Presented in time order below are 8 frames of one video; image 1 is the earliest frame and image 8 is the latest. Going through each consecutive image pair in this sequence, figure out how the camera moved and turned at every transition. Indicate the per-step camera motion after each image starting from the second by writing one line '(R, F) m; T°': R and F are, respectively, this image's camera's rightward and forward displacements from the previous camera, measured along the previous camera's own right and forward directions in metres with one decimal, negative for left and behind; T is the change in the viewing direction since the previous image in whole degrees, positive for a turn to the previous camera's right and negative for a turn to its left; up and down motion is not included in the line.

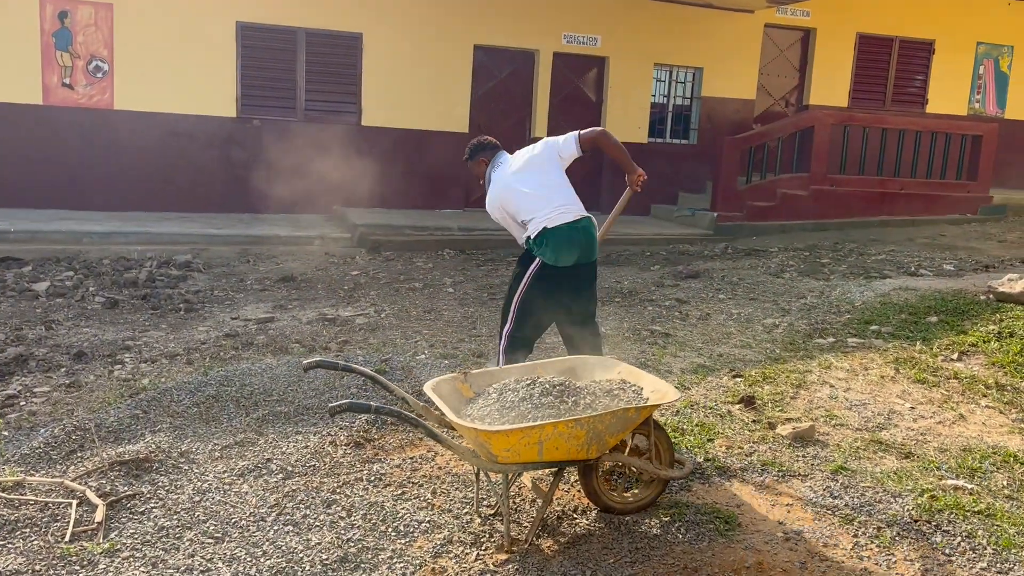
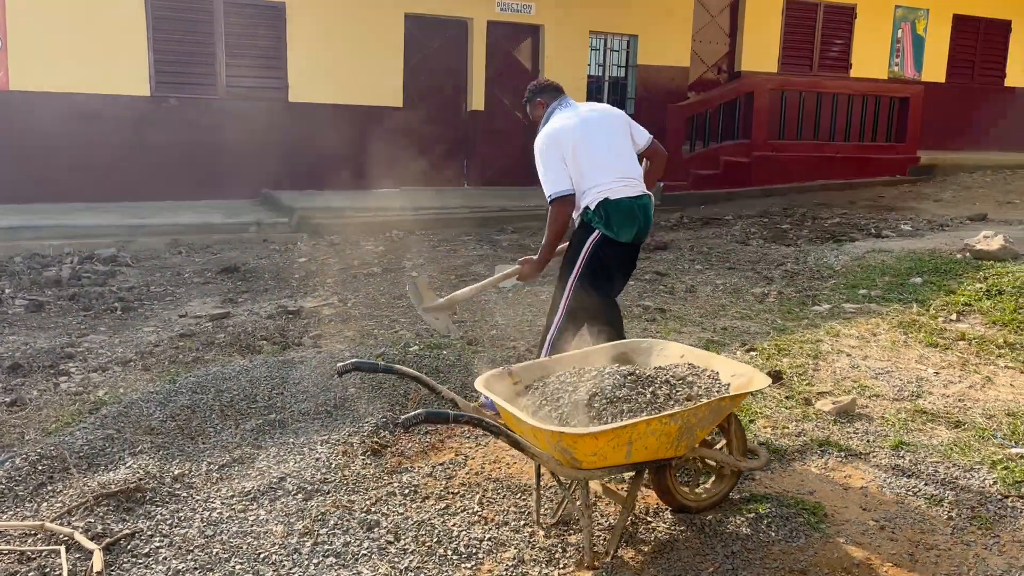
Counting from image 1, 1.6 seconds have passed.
(-0.4, +0.4) m; +6°
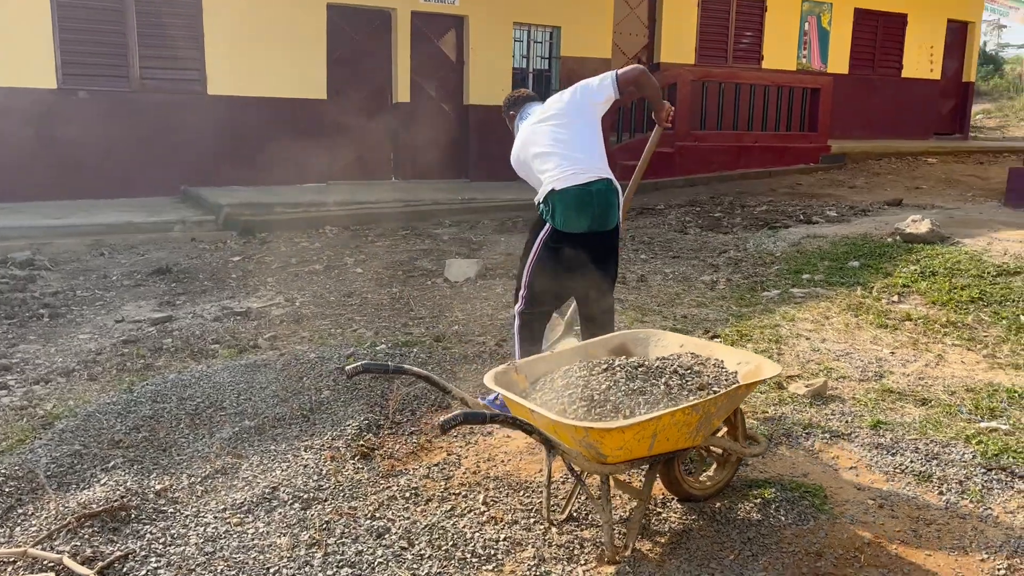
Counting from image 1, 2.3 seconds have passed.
(-0.3, +0.1) m; +6°
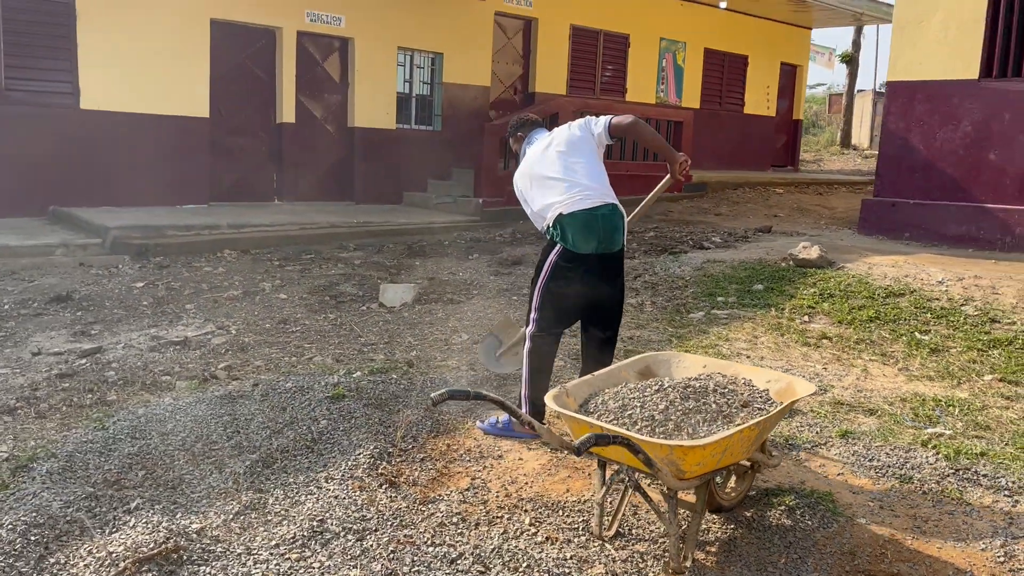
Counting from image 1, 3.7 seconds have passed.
(-0.7, 0.0) m; +11°
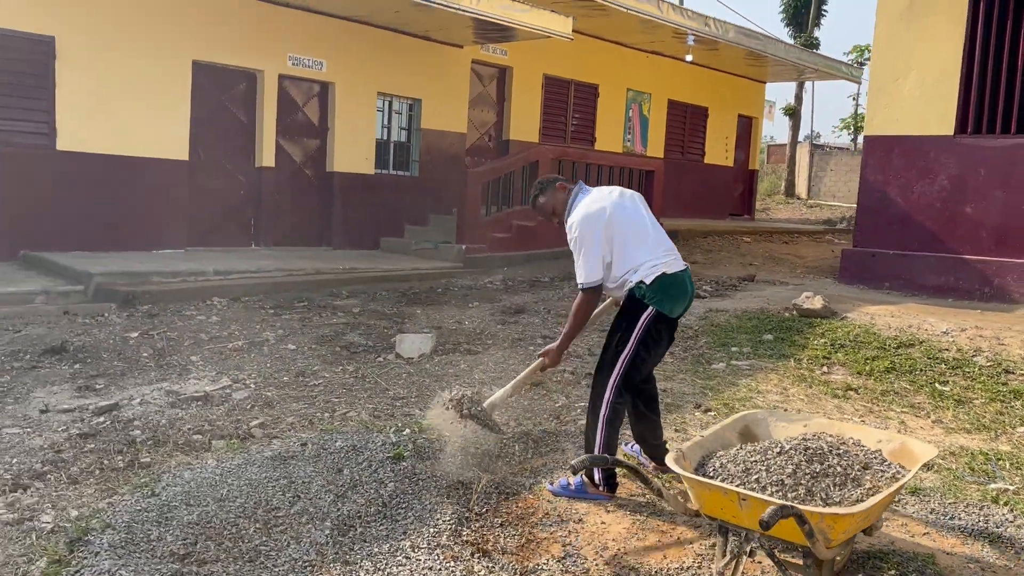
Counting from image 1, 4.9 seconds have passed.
(-0.5, +0.1) m; +4°
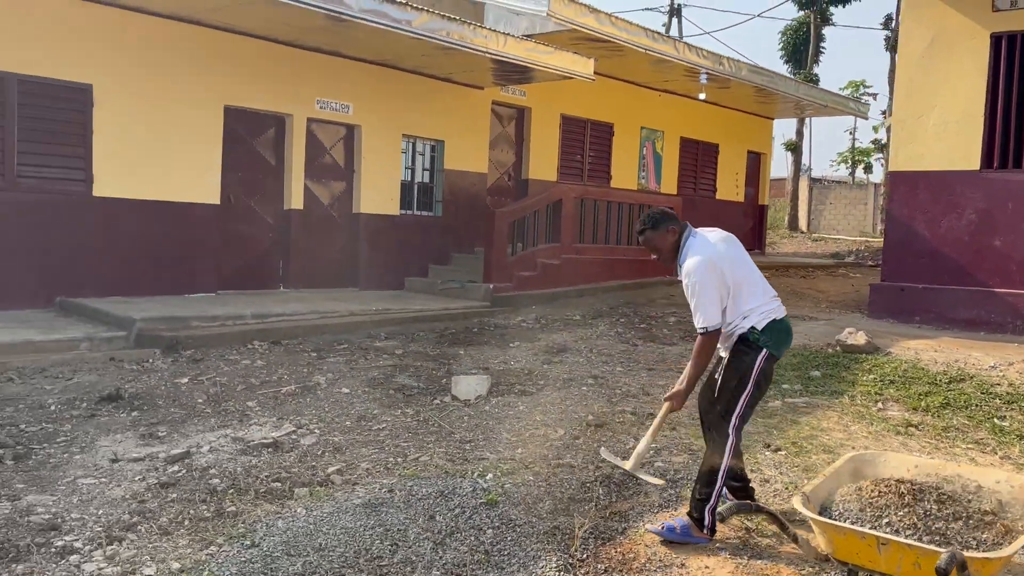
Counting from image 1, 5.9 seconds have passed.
(-0.4, 0.0) m; 0°
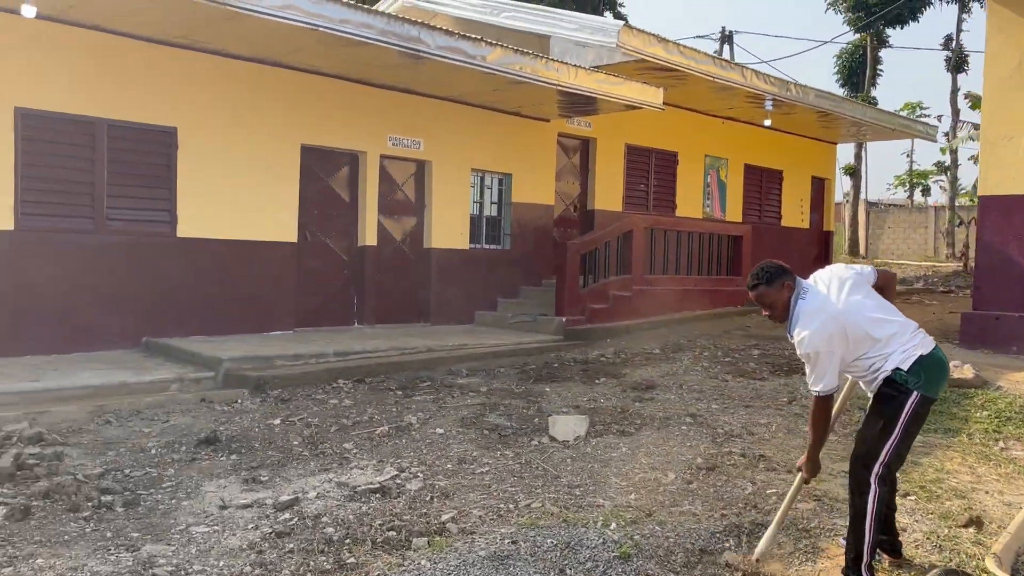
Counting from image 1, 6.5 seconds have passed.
(-0.3, +0.1) m; -3°
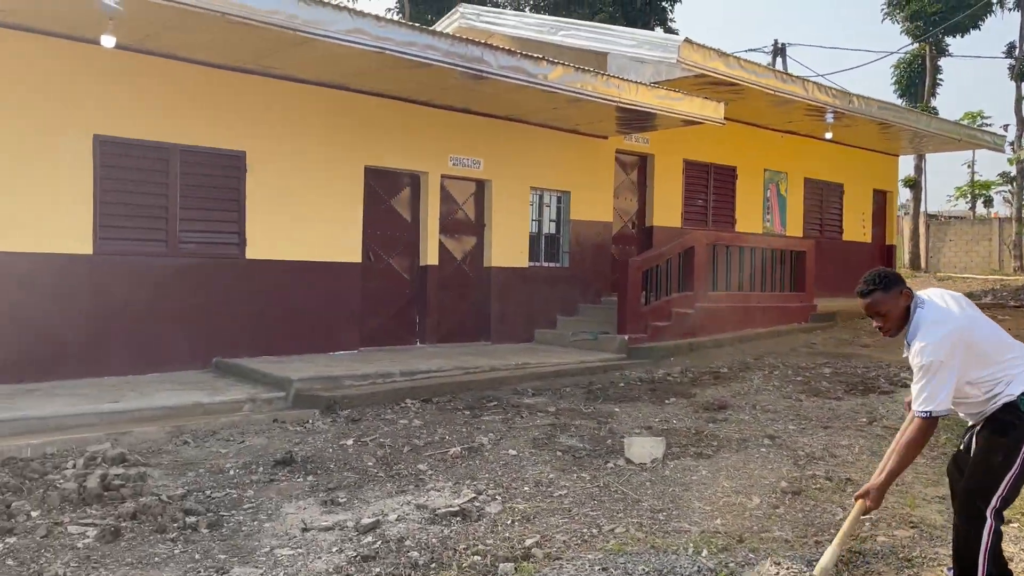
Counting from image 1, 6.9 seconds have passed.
(-0.2, 0.0) m; -3°
